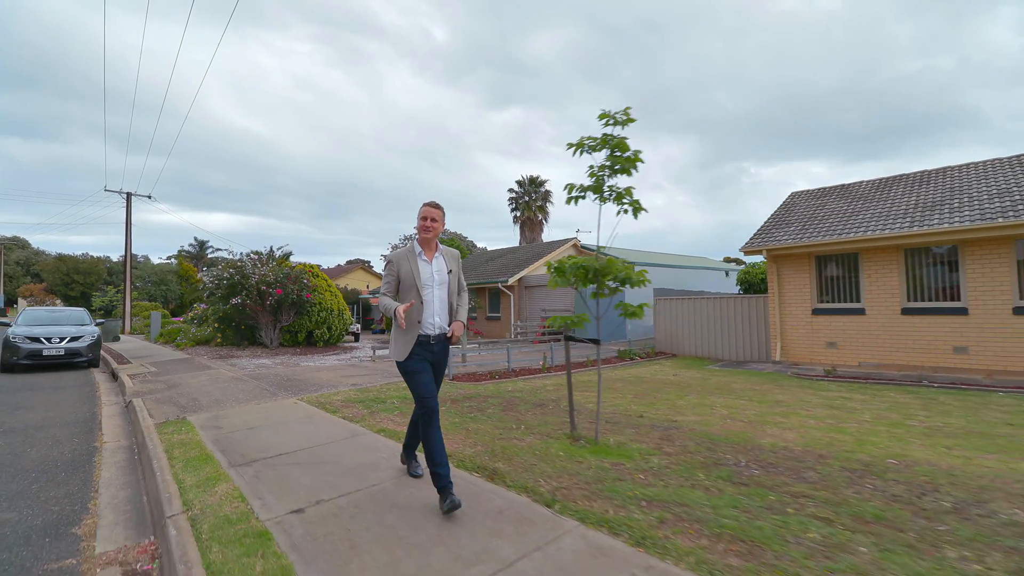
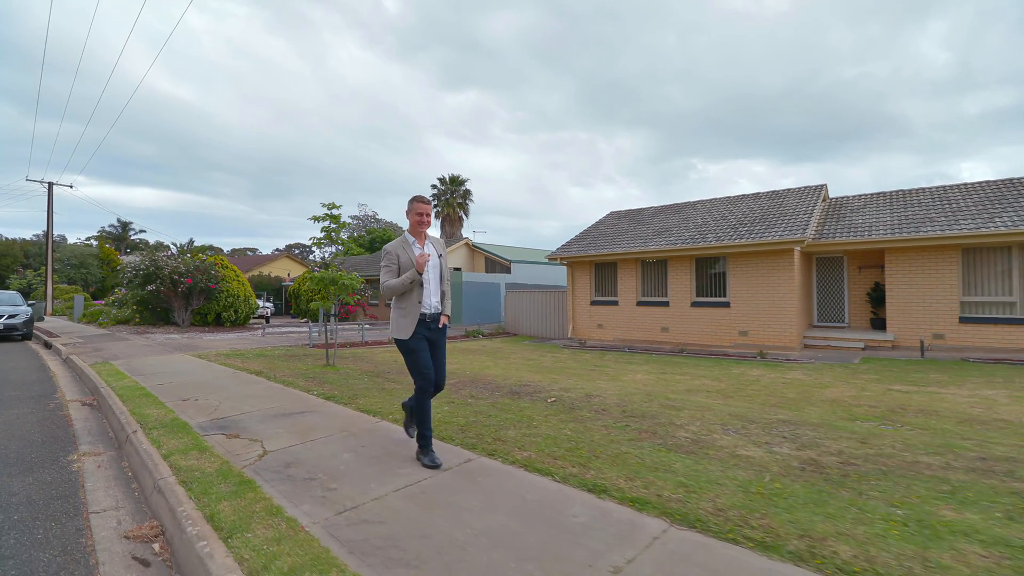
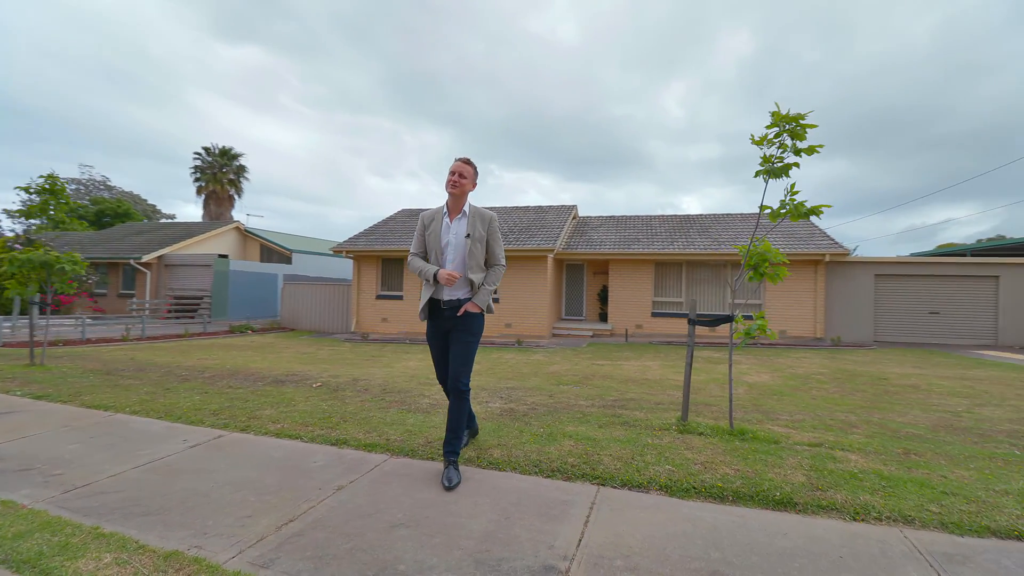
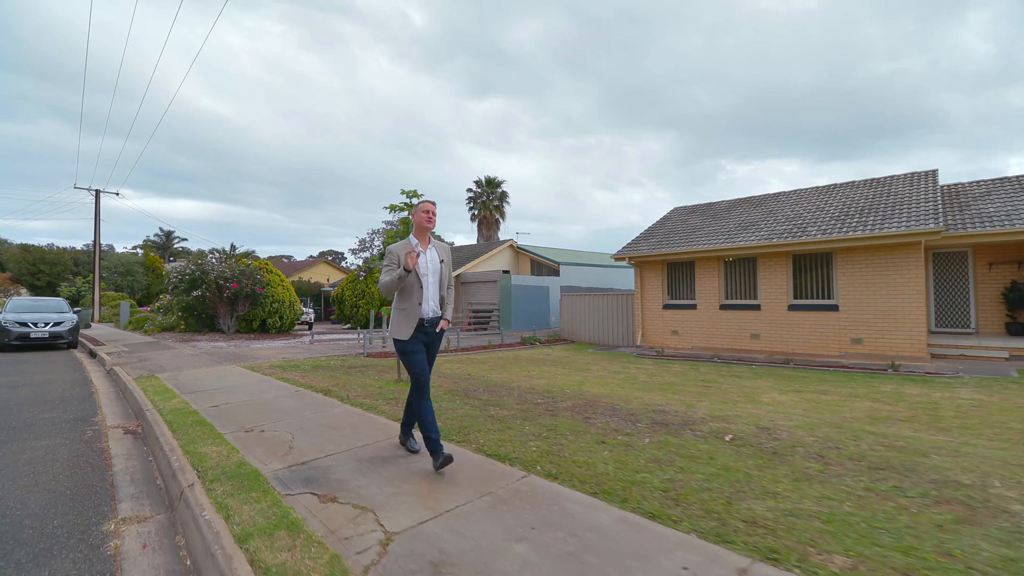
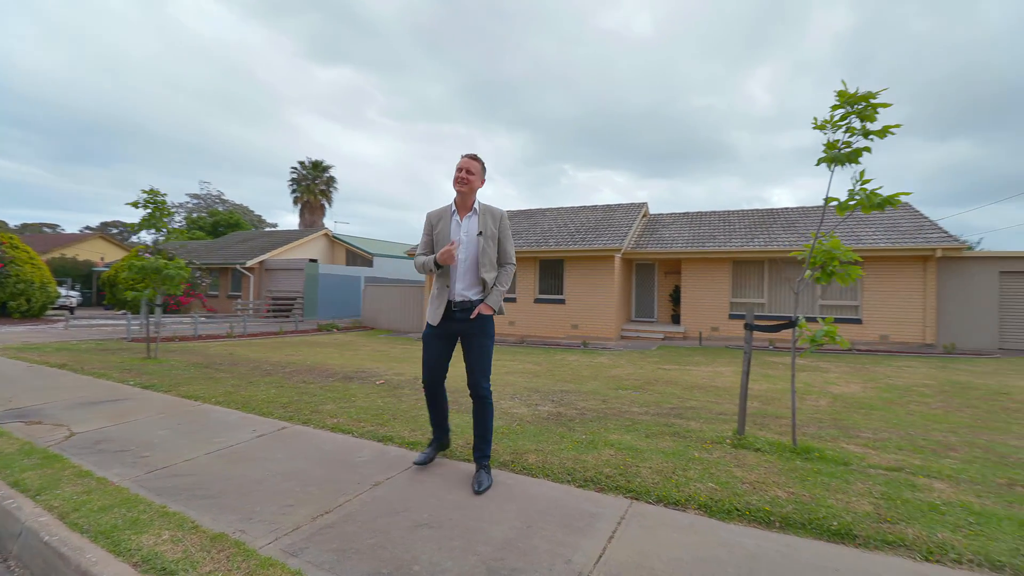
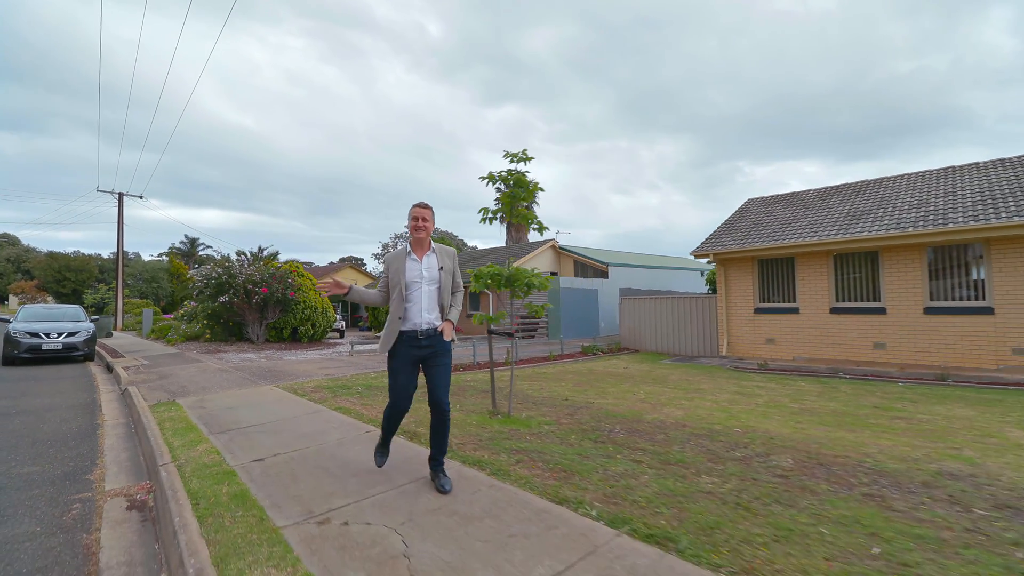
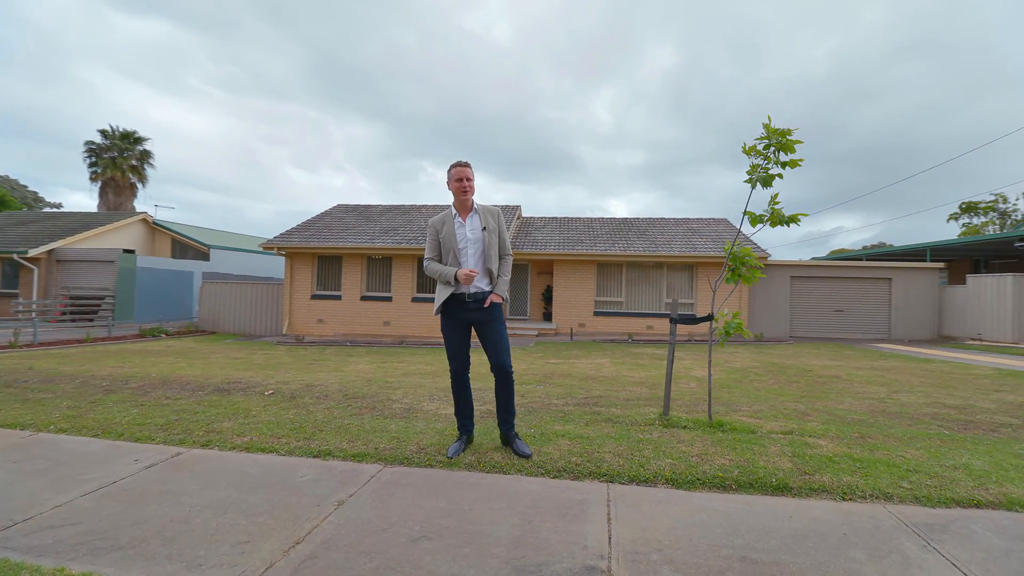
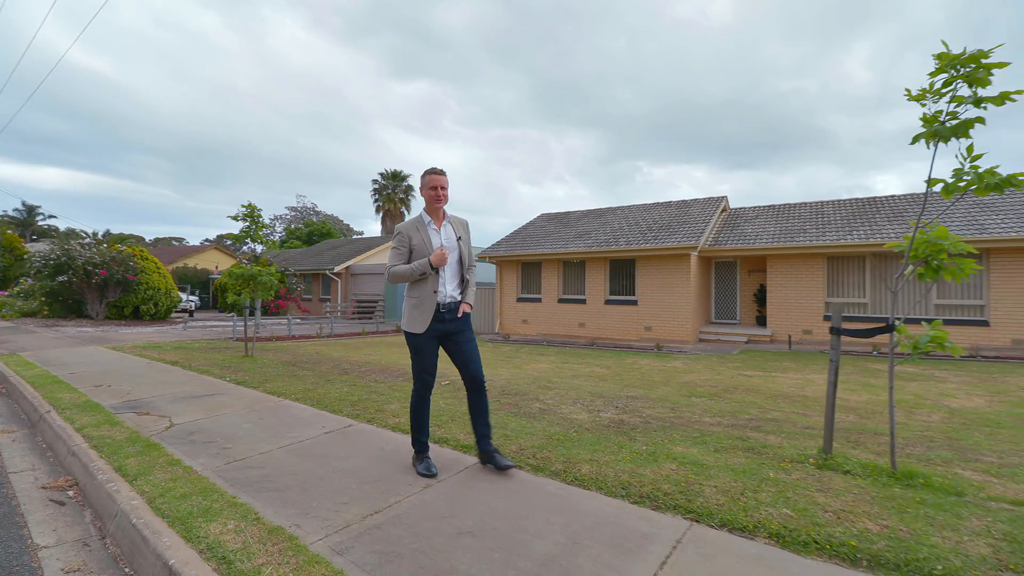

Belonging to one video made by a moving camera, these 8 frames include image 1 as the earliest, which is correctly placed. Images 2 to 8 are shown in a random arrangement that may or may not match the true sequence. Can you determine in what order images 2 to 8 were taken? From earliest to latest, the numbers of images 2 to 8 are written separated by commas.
6, 4, 2, 8, 5, 3, 7
